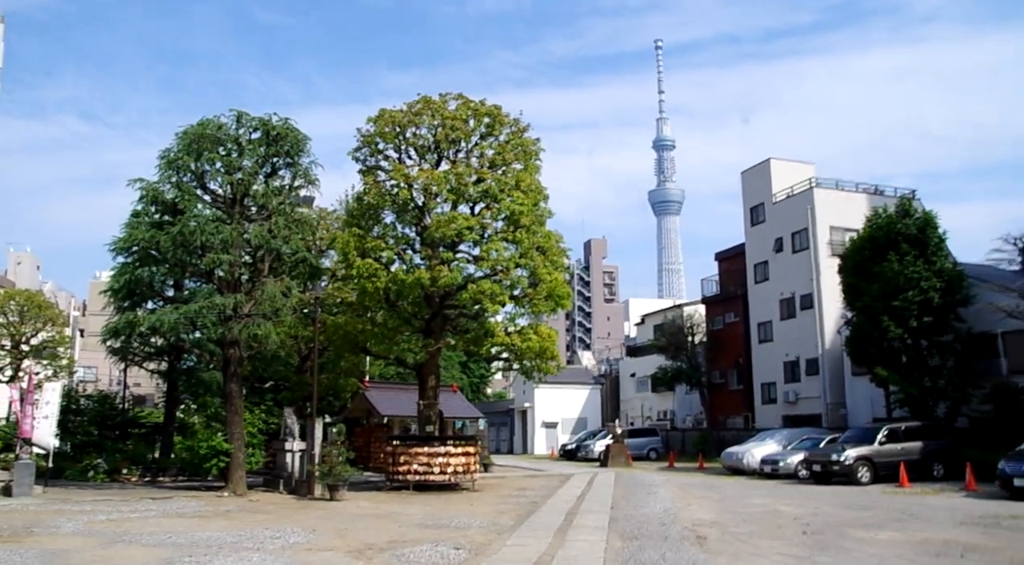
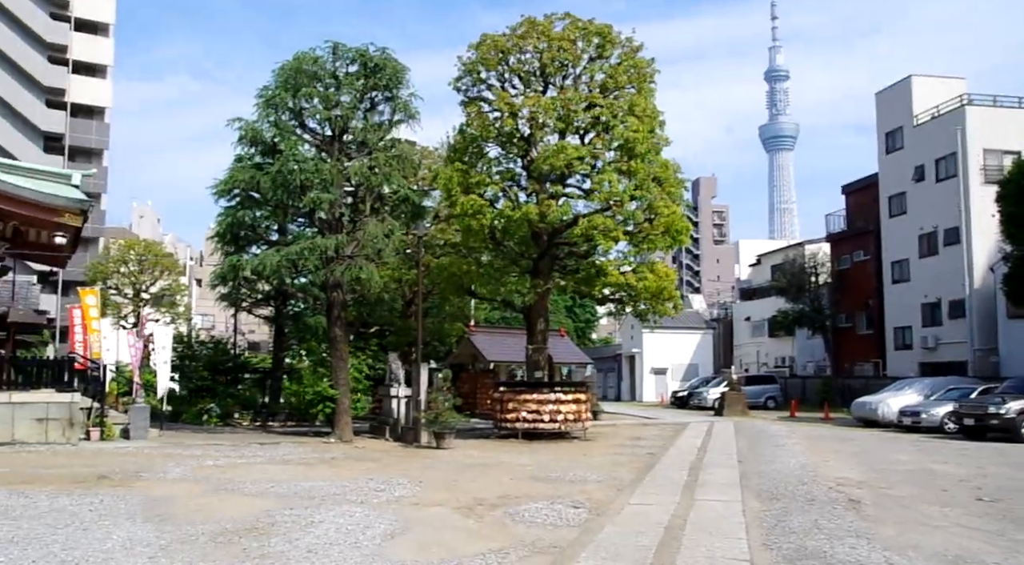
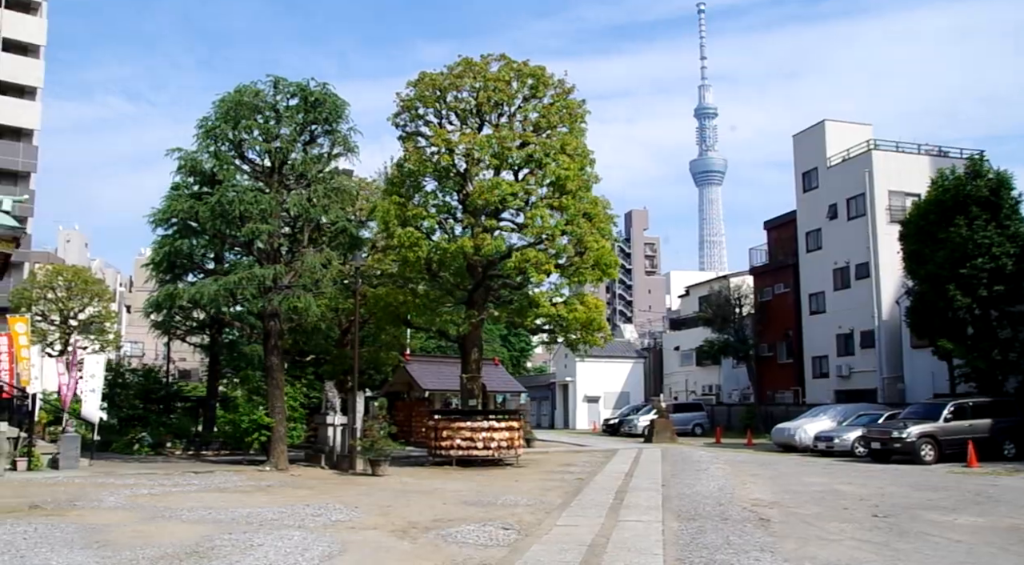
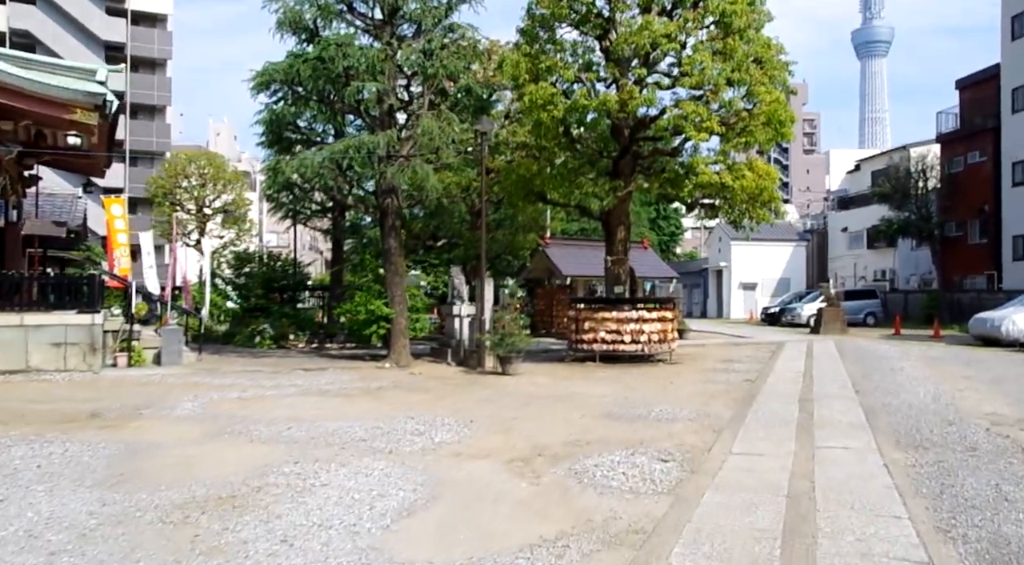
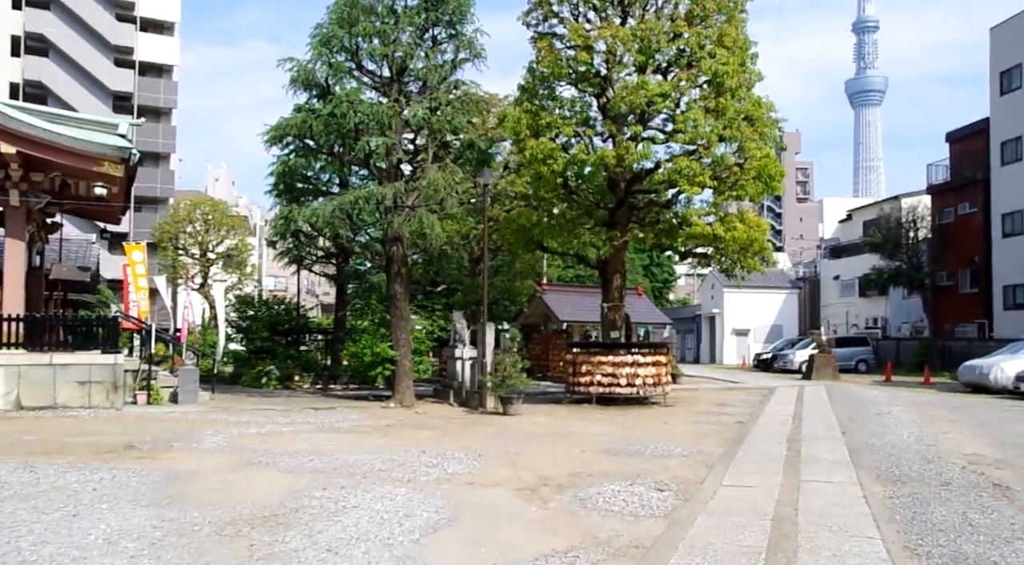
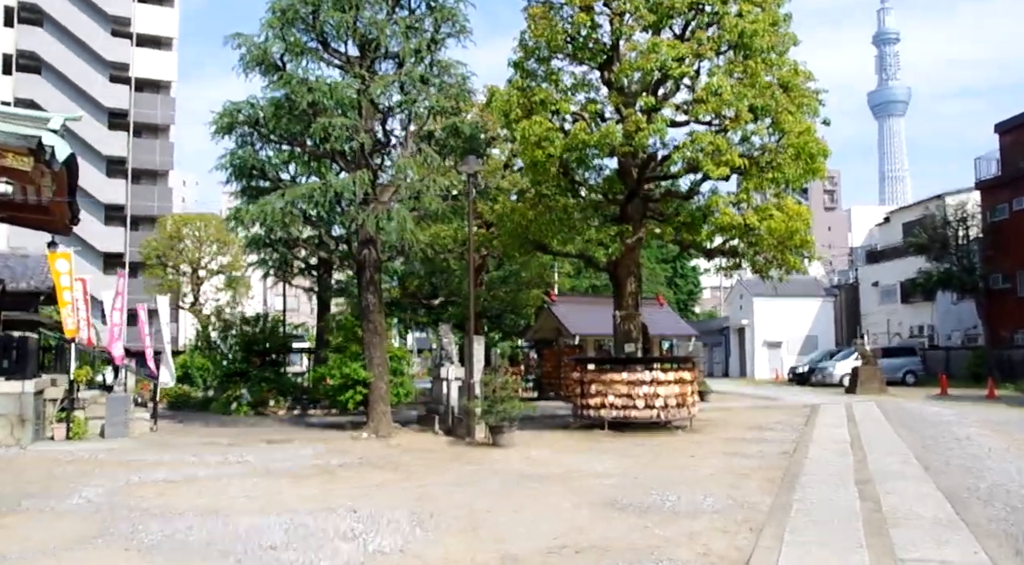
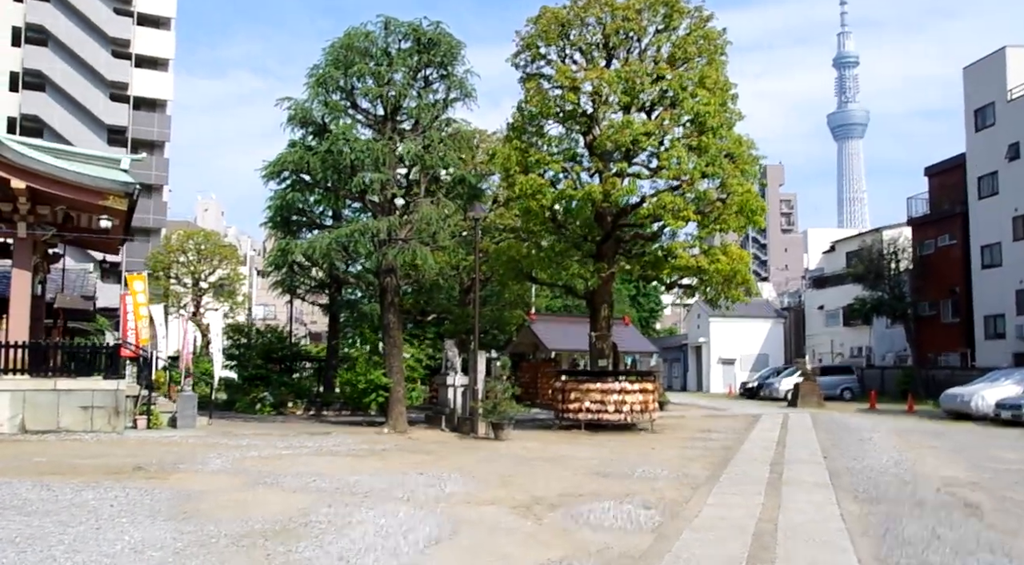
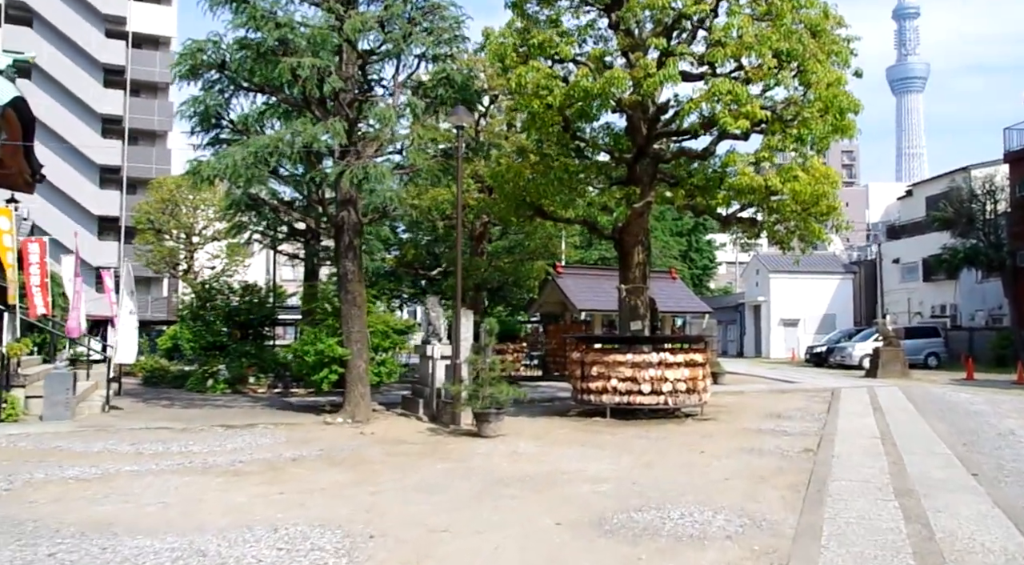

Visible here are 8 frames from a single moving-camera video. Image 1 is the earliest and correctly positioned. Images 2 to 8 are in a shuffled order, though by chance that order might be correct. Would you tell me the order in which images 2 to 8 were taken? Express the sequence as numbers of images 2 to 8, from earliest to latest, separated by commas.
3, 2, 7, 5, 4, 6, 8
